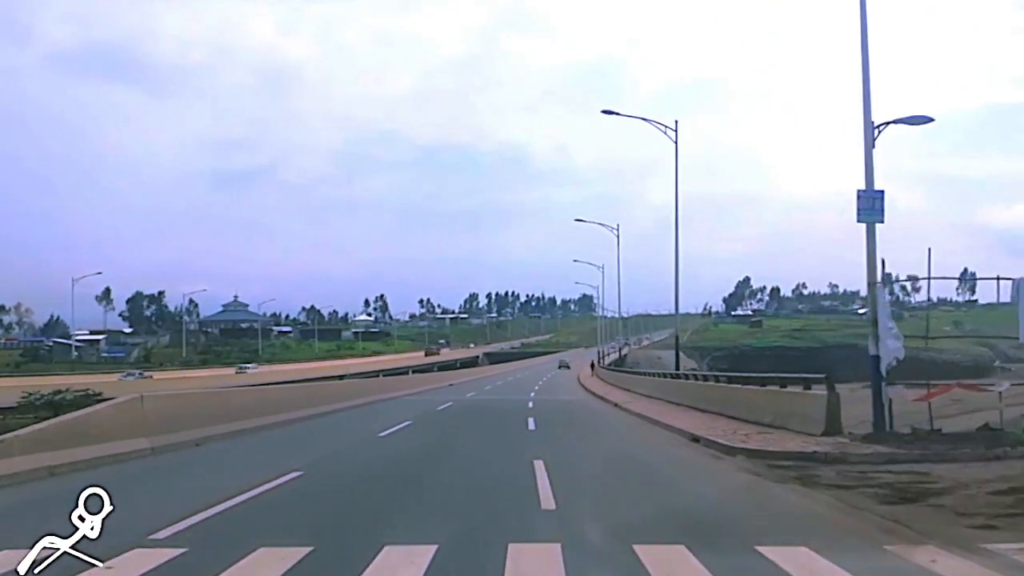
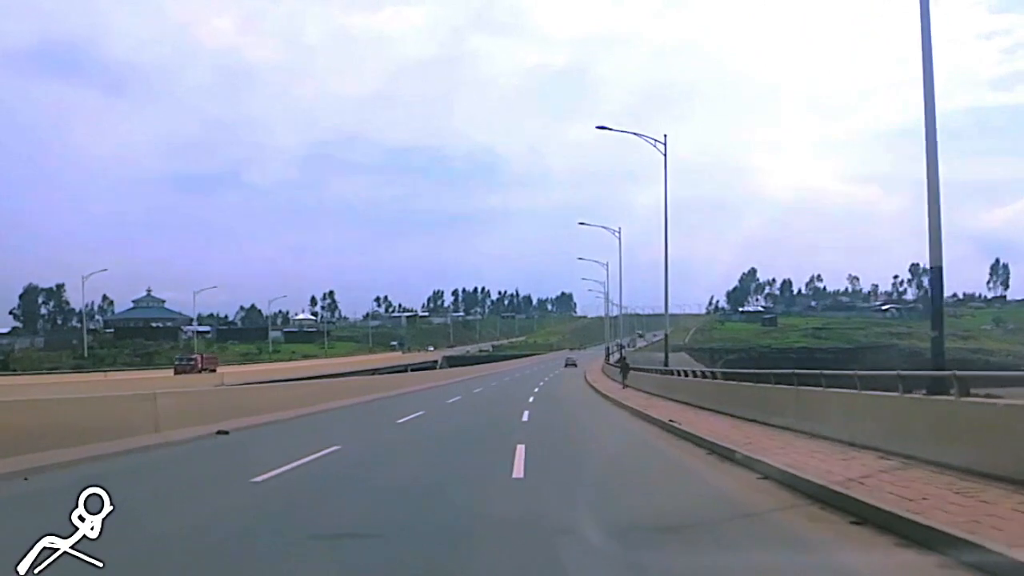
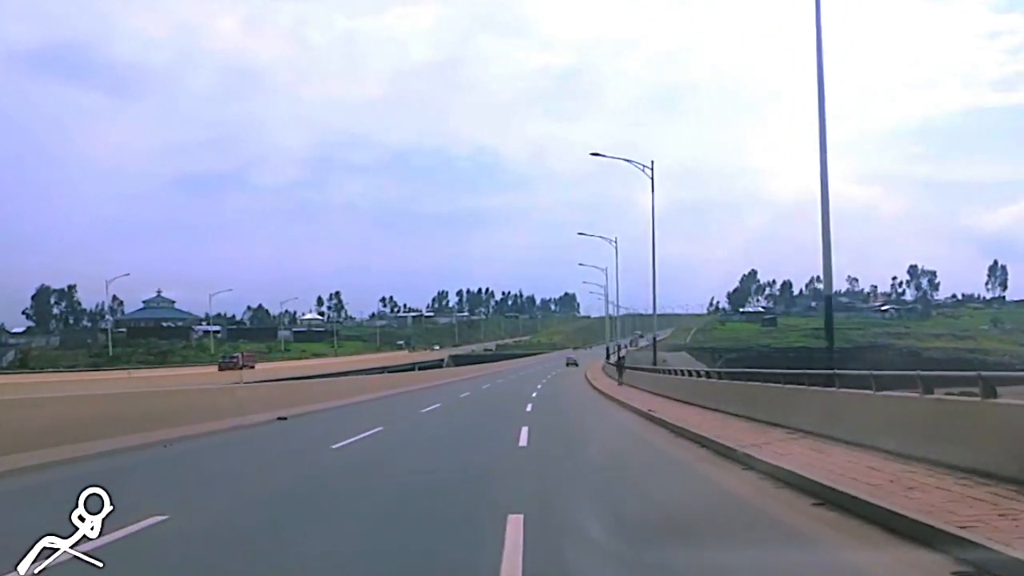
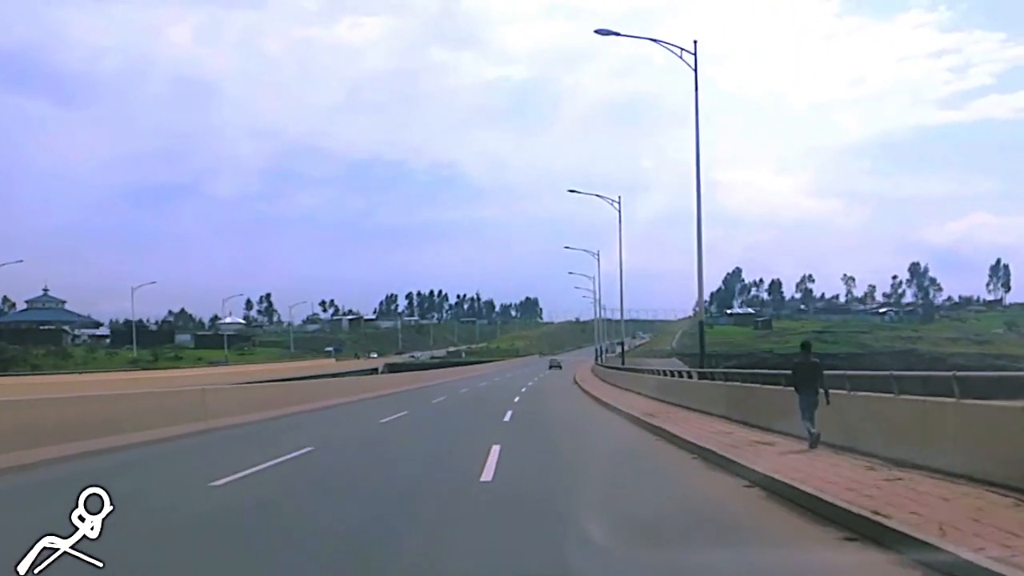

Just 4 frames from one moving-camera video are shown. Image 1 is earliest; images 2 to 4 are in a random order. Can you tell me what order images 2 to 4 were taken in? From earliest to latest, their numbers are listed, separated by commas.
3, 2, 4
